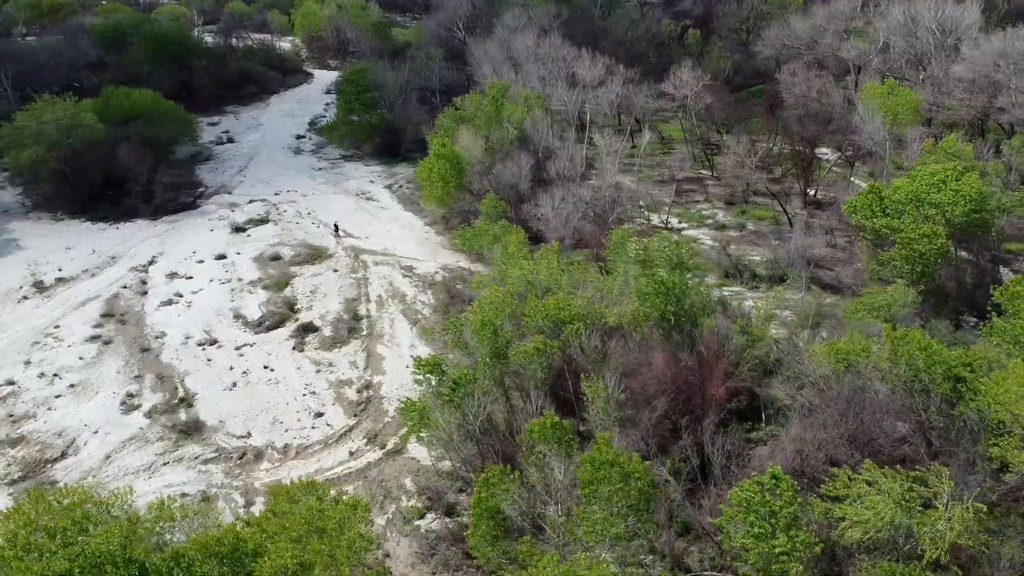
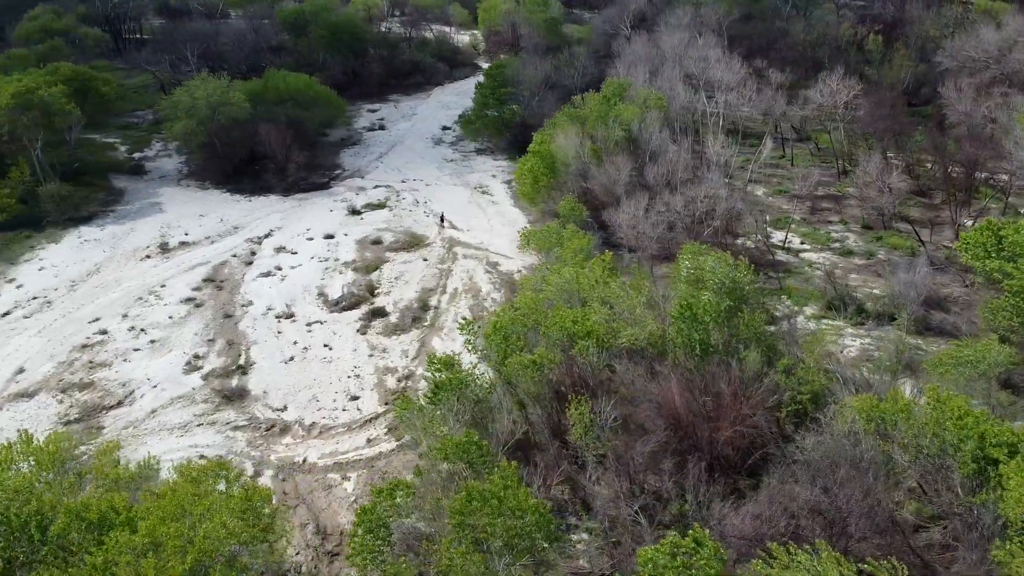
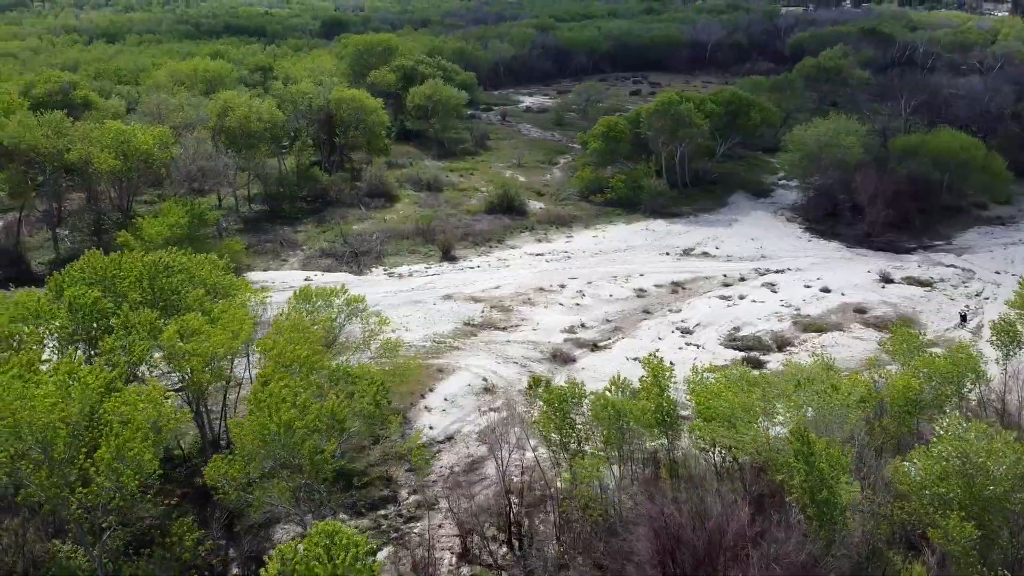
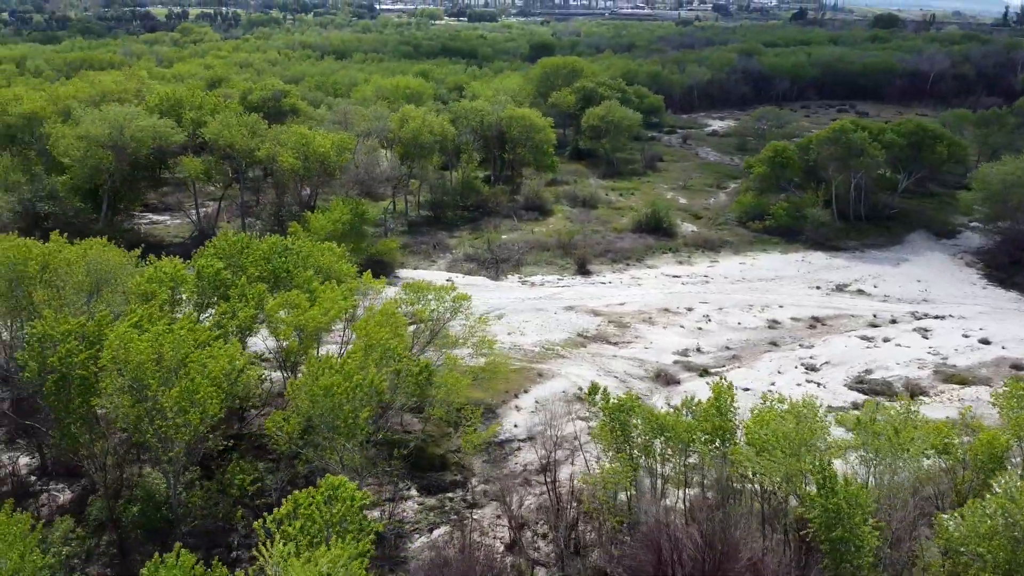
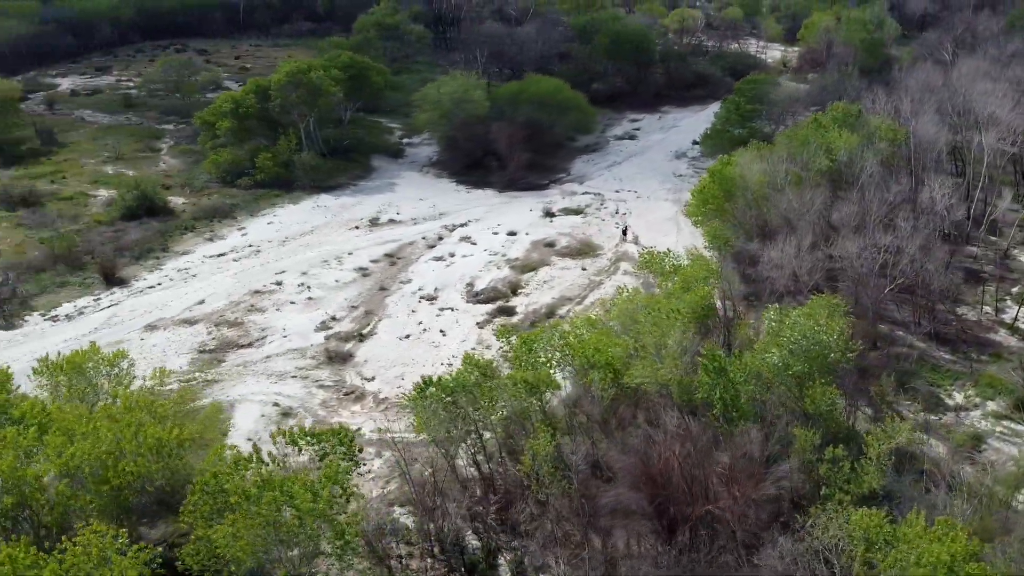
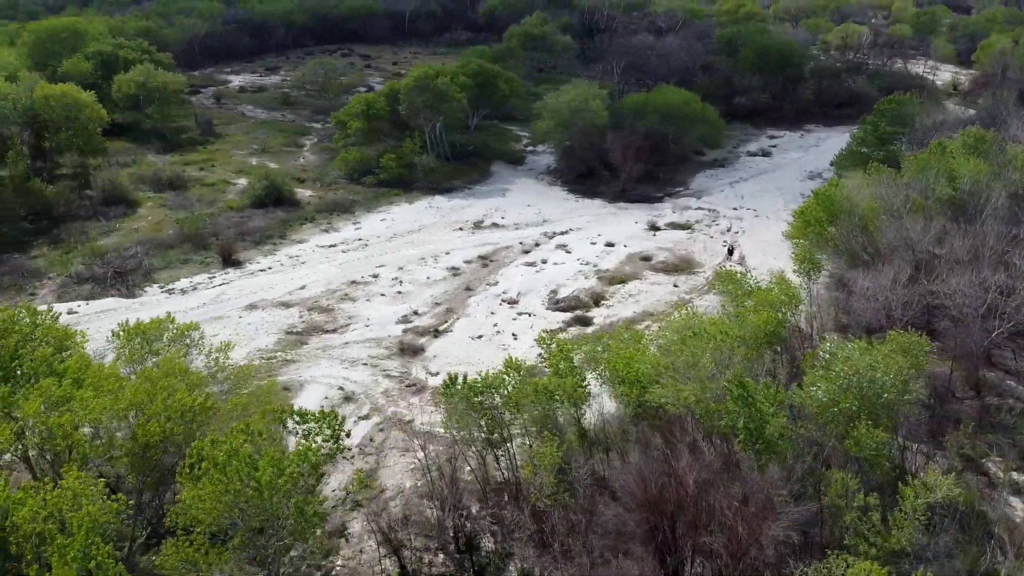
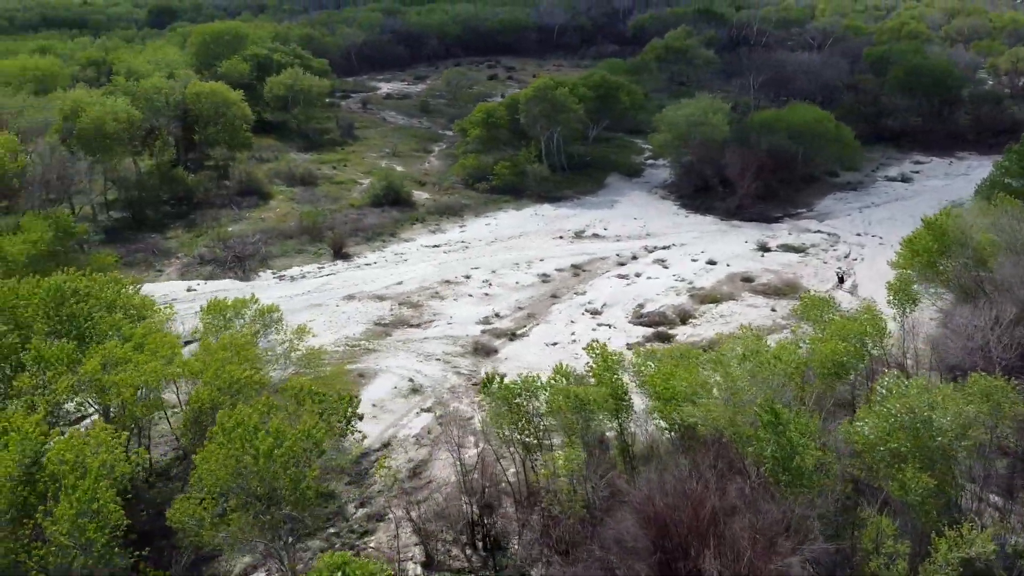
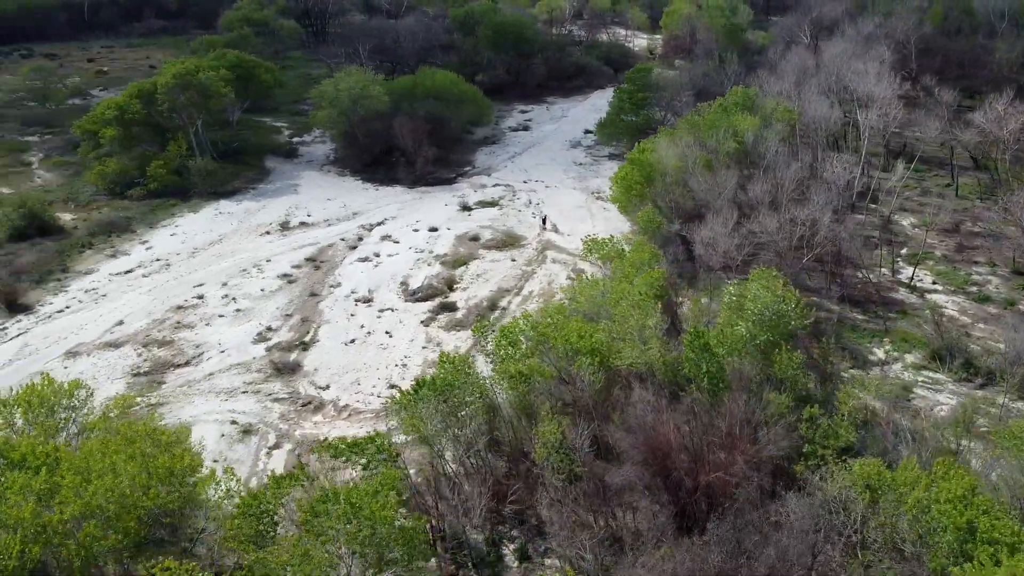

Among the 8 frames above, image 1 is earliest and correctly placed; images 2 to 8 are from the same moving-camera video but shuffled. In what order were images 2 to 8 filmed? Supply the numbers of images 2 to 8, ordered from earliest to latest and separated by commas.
2, 8, 5, 6, 7, 3, 4
